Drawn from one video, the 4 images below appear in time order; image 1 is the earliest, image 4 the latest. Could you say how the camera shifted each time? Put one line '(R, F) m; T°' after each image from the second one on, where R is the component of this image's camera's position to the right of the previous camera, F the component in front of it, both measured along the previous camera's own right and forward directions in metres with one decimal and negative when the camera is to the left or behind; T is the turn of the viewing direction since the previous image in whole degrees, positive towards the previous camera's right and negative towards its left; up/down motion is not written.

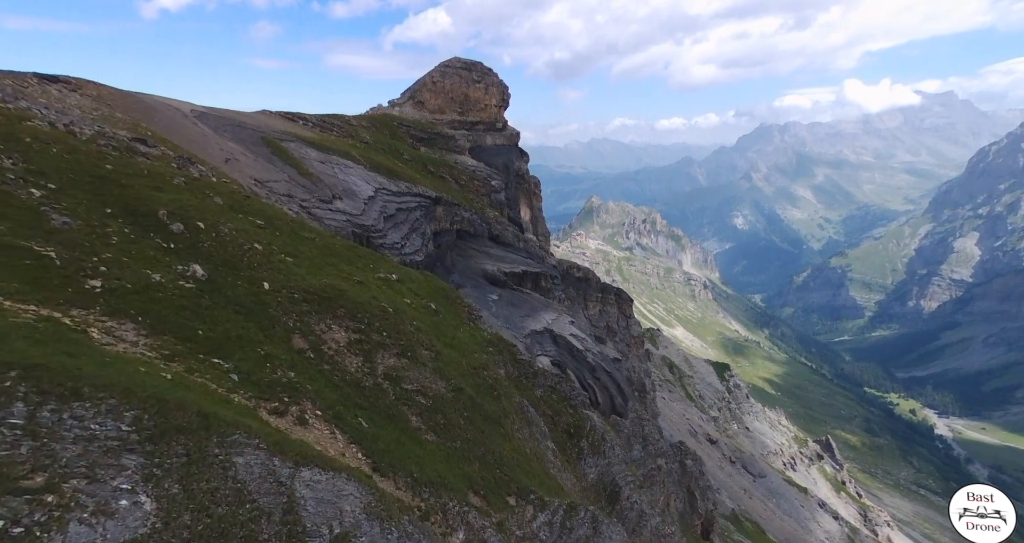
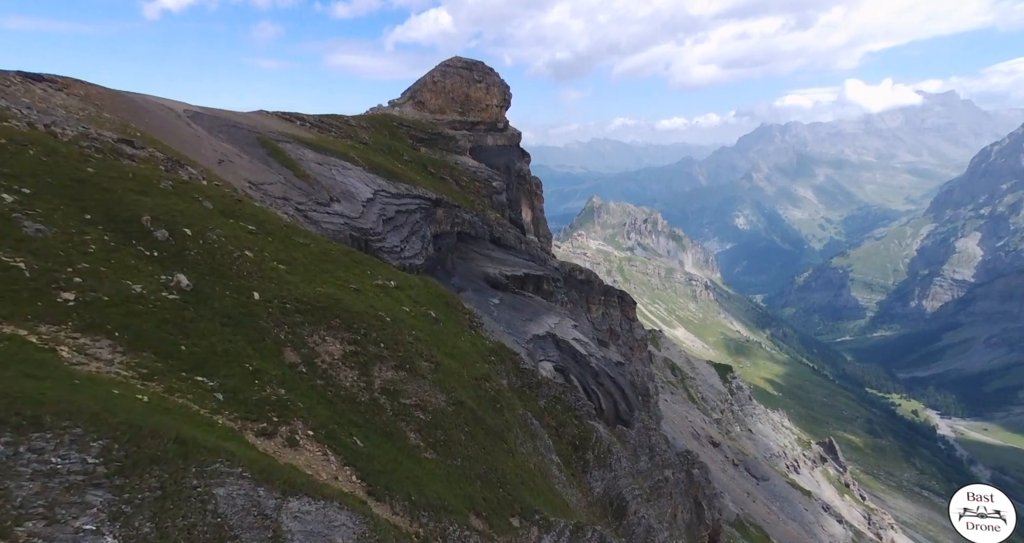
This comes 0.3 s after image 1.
(-0.1, +1.1) m; 0°
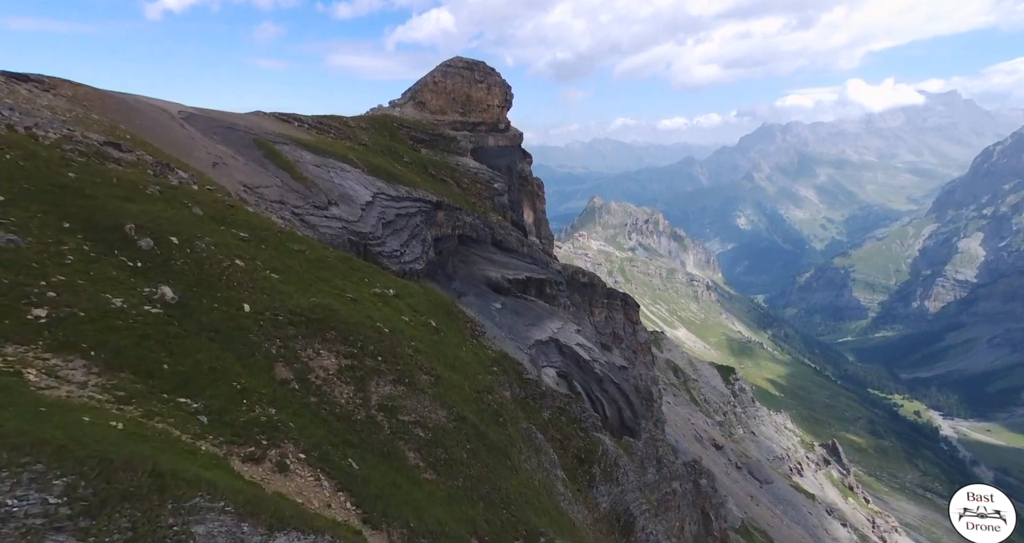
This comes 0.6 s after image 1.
(-0.1, +1.0) m; 0°
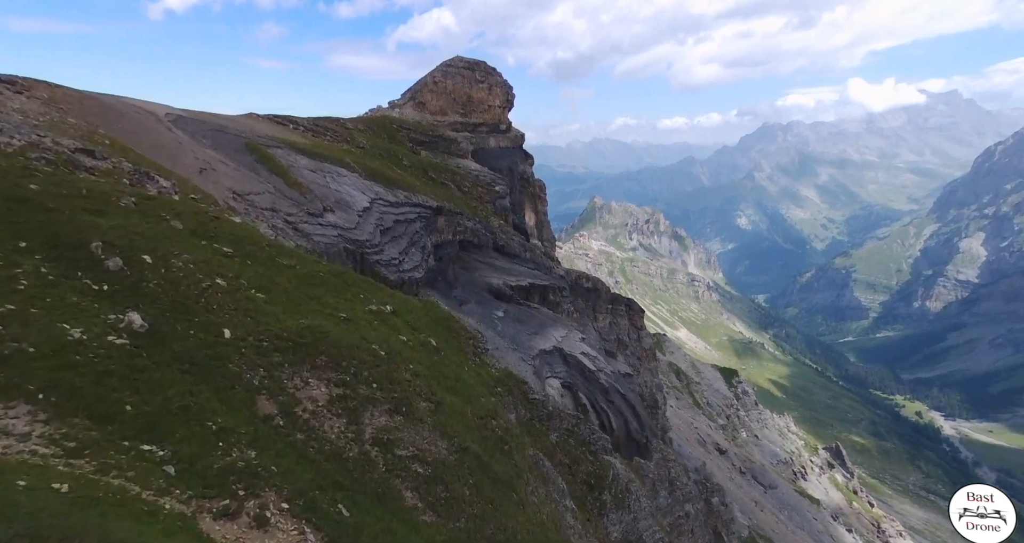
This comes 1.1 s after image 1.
(-0.2, +1.8) m; 0°
